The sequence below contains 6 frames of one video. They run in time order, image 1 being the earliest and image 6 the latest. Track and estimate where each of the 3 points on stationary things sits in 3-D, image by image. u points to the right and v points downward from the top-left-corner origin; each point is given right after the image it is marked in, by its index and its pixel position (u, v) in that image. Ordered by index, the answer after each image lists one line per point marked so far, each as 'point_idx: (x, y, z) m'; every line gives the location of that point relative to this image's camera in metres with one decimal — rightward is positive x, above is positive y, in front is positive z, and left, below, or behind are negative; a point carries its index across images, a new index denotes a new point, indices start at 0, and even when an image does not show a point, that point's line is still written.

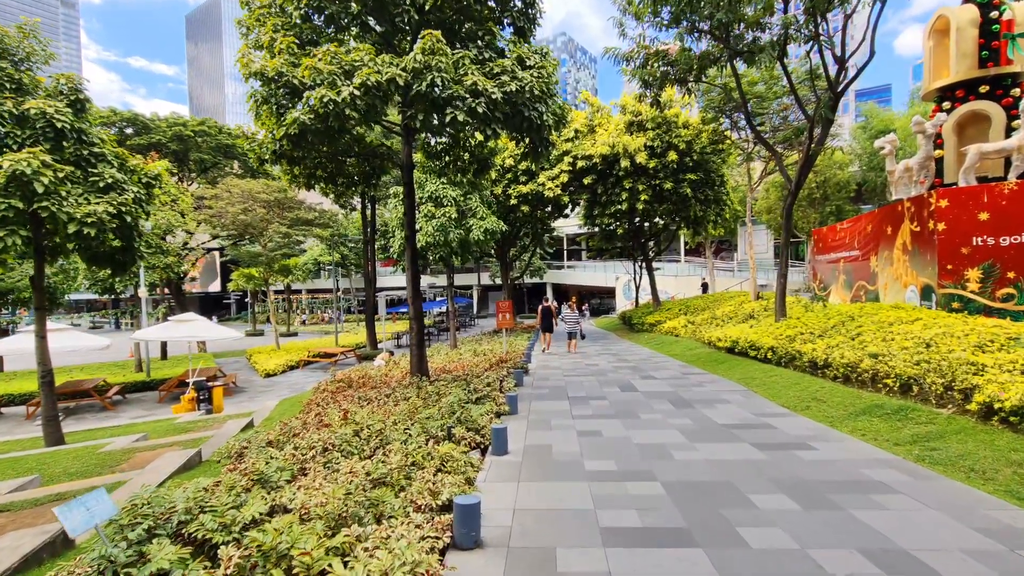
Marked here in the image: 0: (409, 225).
0: (-2.1, +1.2, +8.3) m
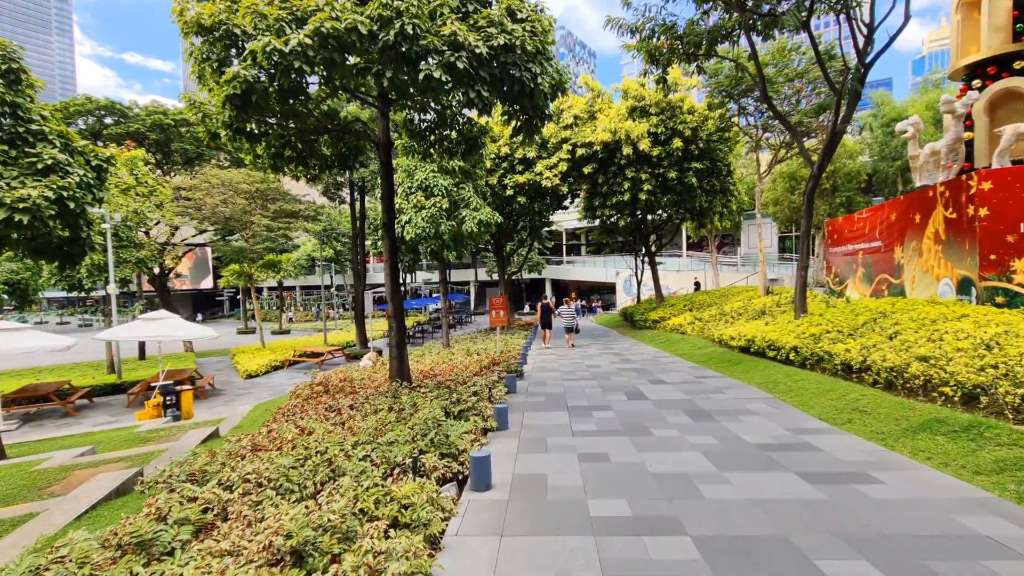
0: (-2.3, +1.3, +7.3) m
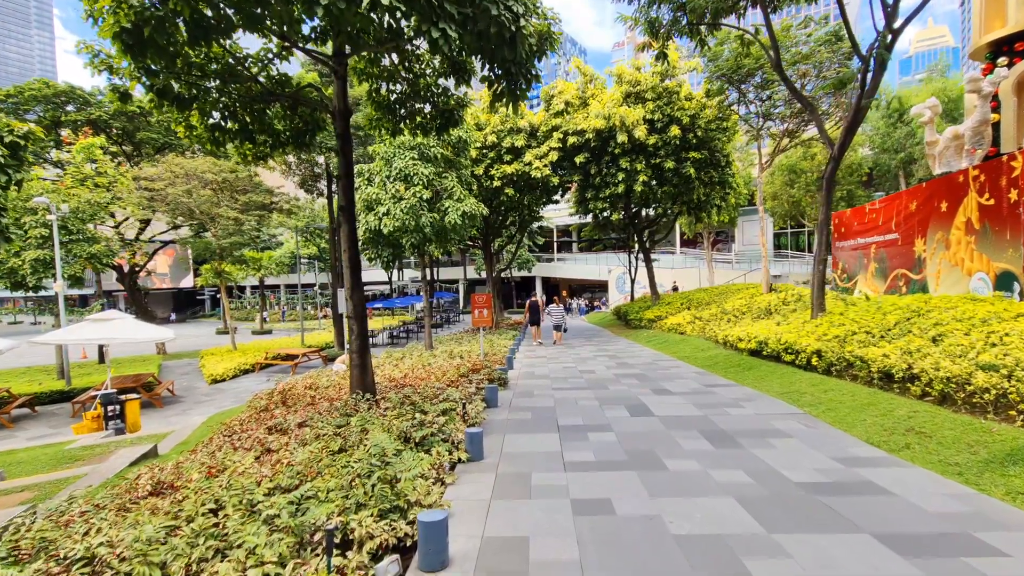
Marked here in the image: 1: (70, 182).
0: (-2.6, +1.4, +6.2) m
1: (-17.4, +4.2, +15.8) m
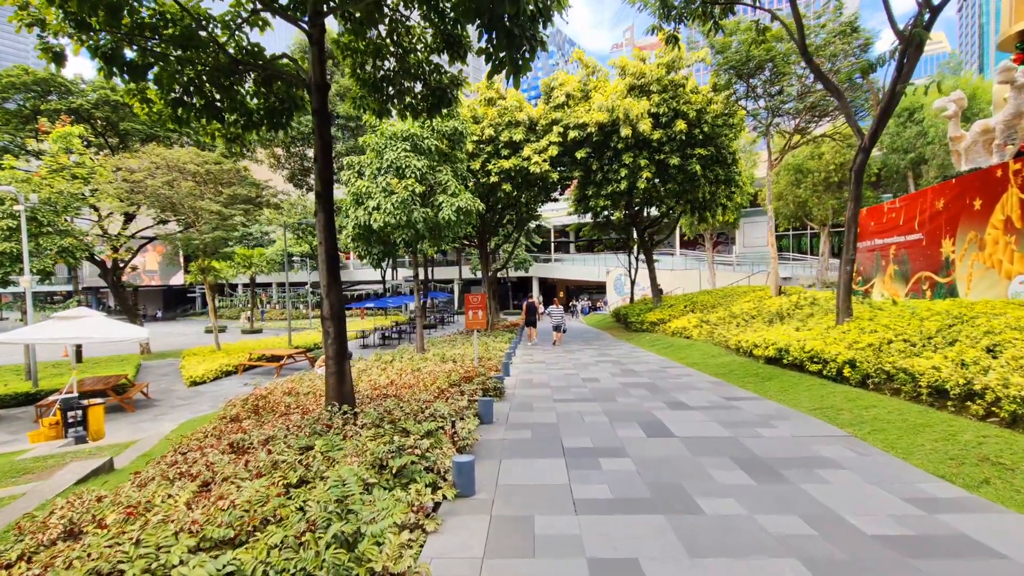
0: (-2.6, +1.4, +5.5) m
1: (-17.5, +4.3, +14.9) m
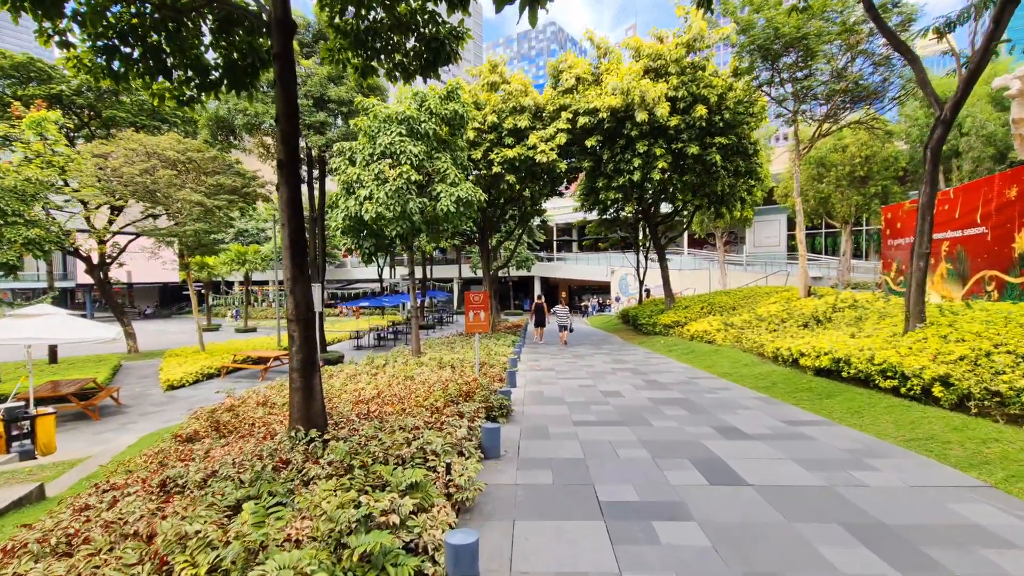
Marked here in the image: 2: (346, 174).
0: (-2.4, +1.5, +4.3) m
1: (-17.3, +4.5, +13.7) m
2: (-4.9, +3.4, +11.9) m
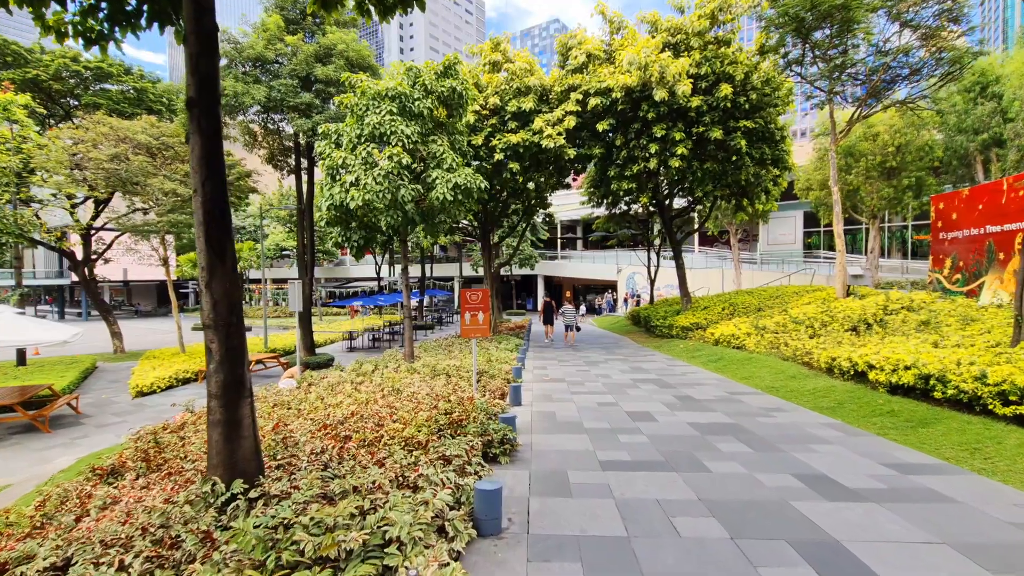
0: (-2.4, +1.6, +3.1) m
1: (-17.2, +4.6, +12.5) m
2: (-4.8, +3.5, +10.6) m
